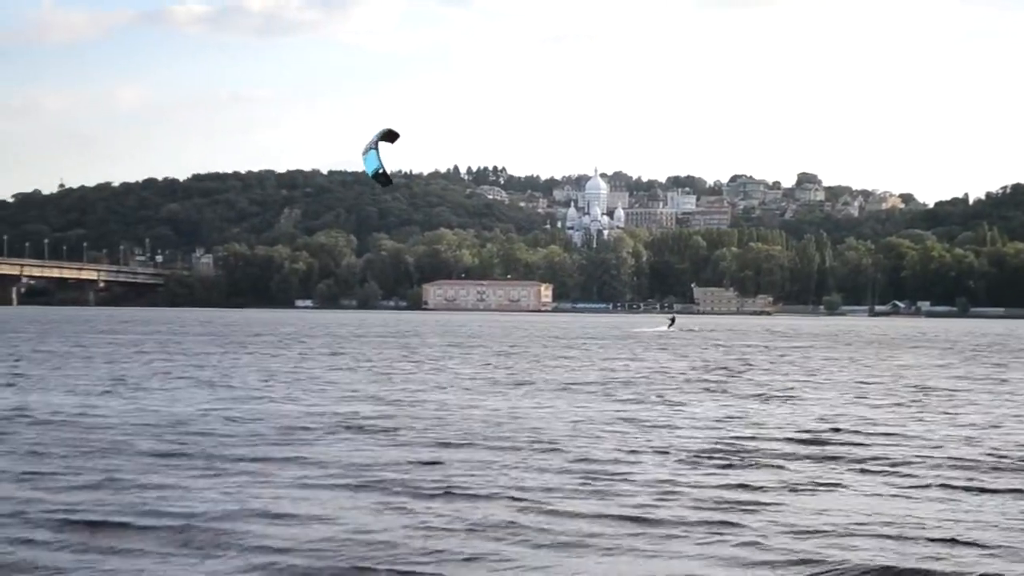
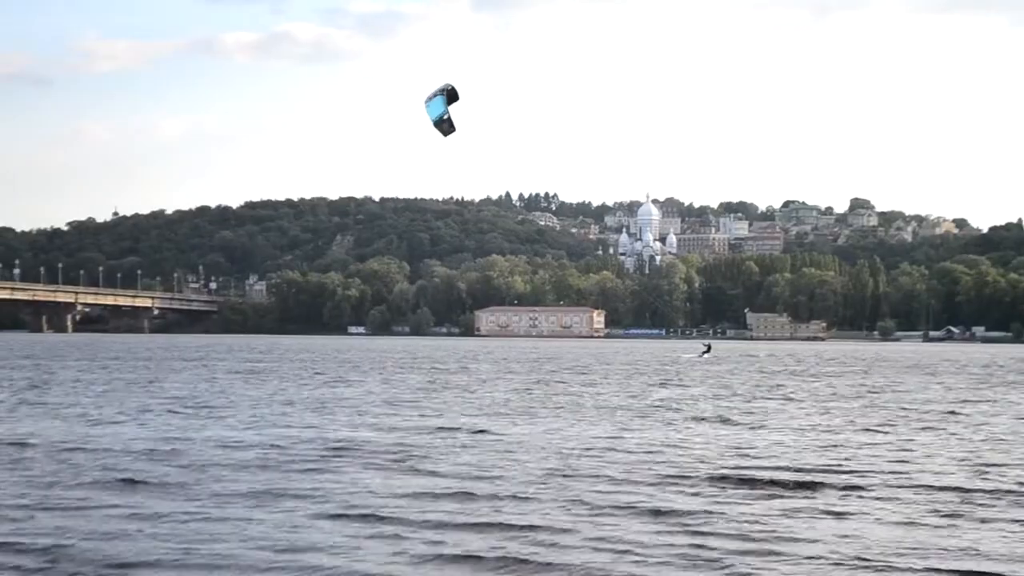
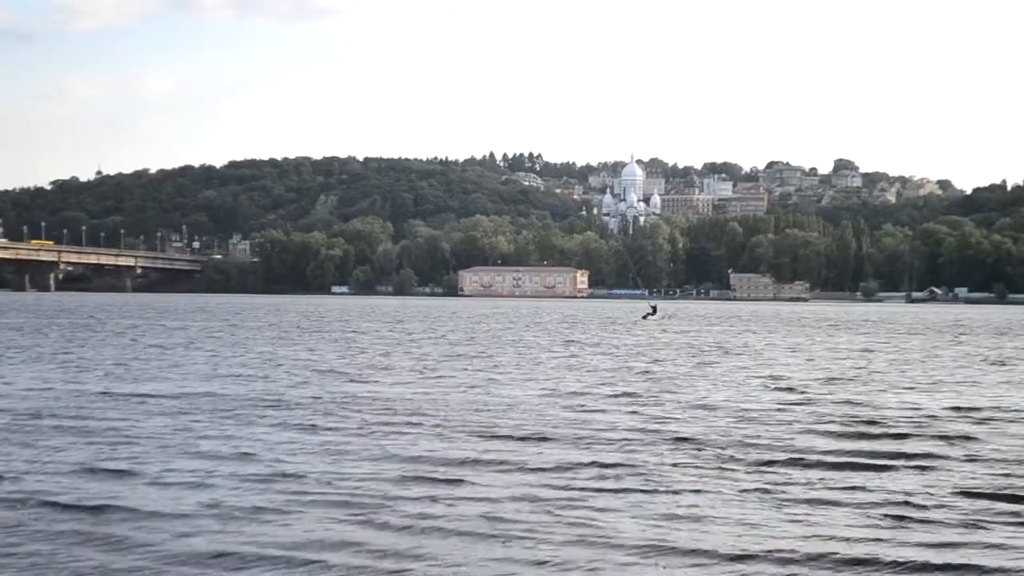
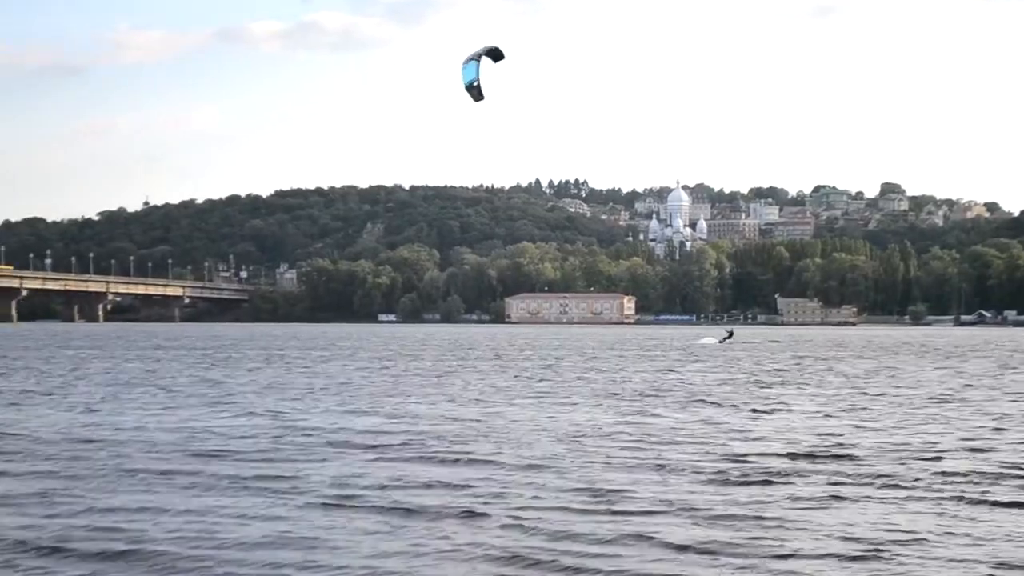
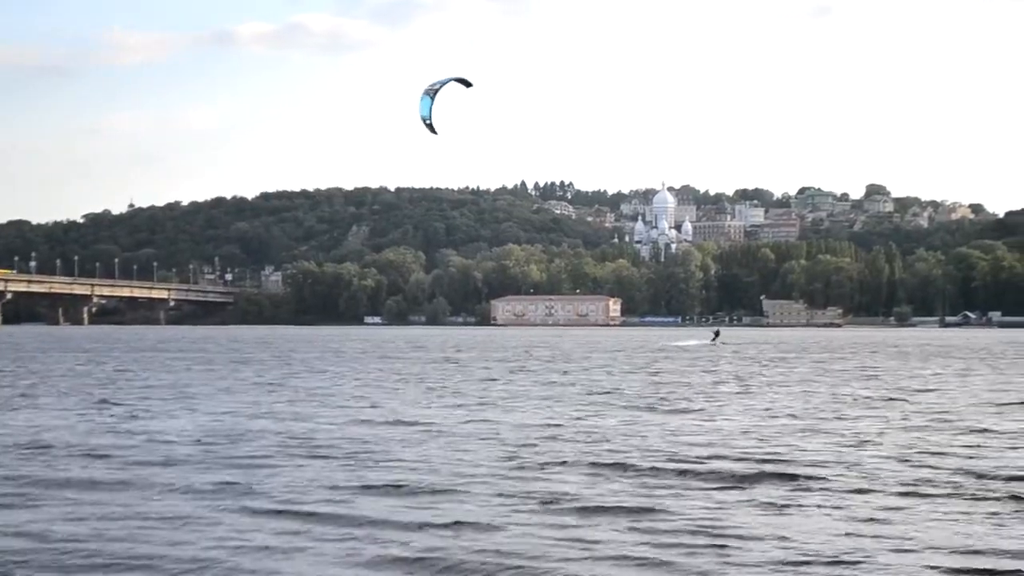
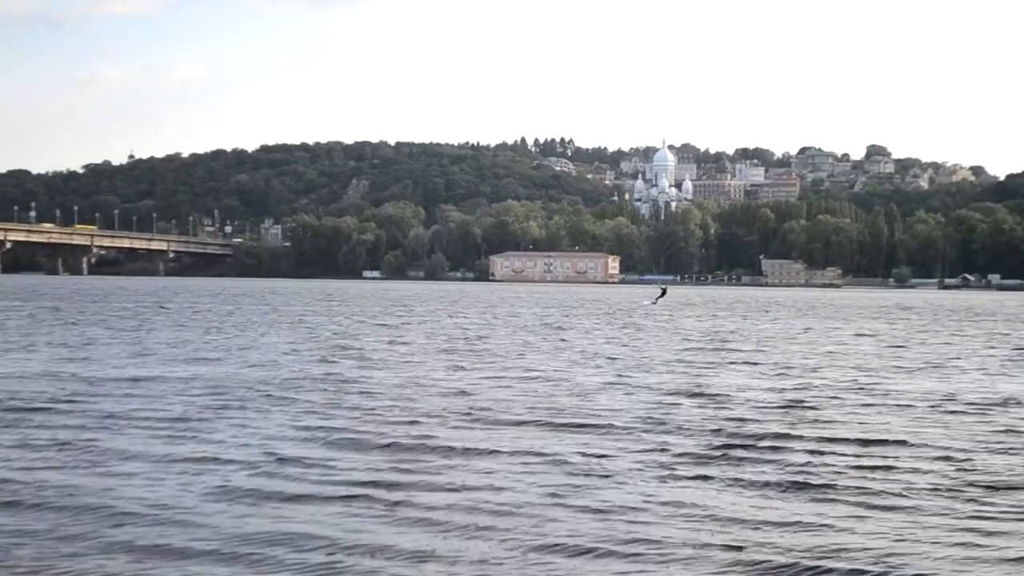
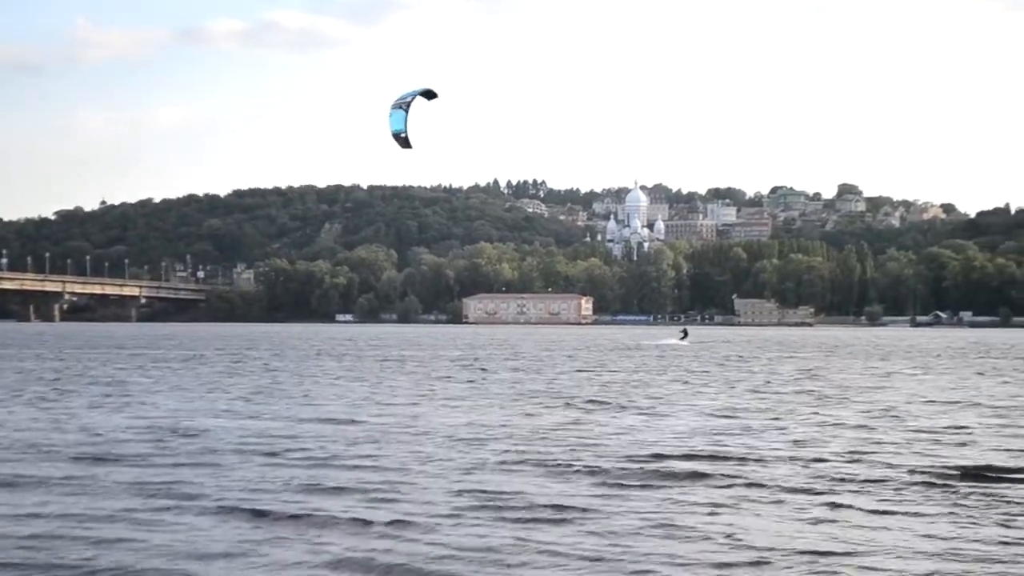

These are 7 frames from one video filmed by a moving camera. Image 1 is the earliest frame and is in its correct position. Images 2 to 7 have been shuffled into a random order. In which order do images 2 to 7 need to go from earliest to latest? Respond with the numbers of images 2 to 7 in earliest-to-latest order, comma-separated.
2, 4, 5, 7, 3, 6
